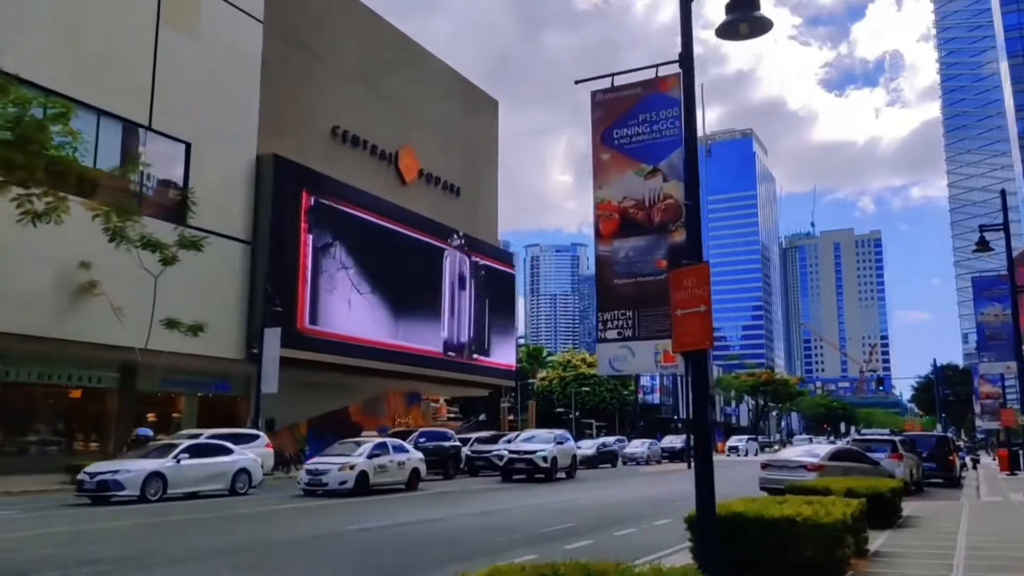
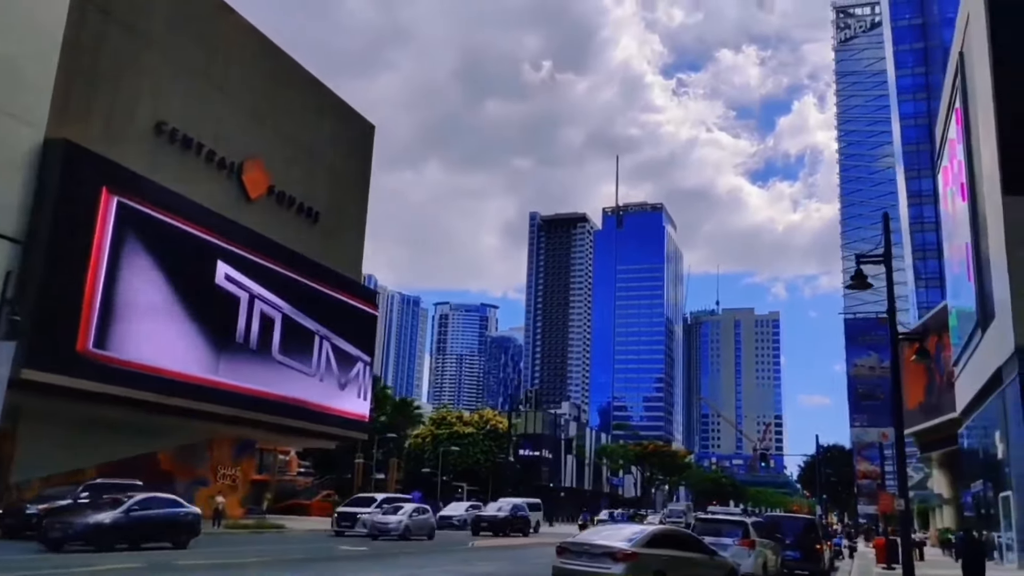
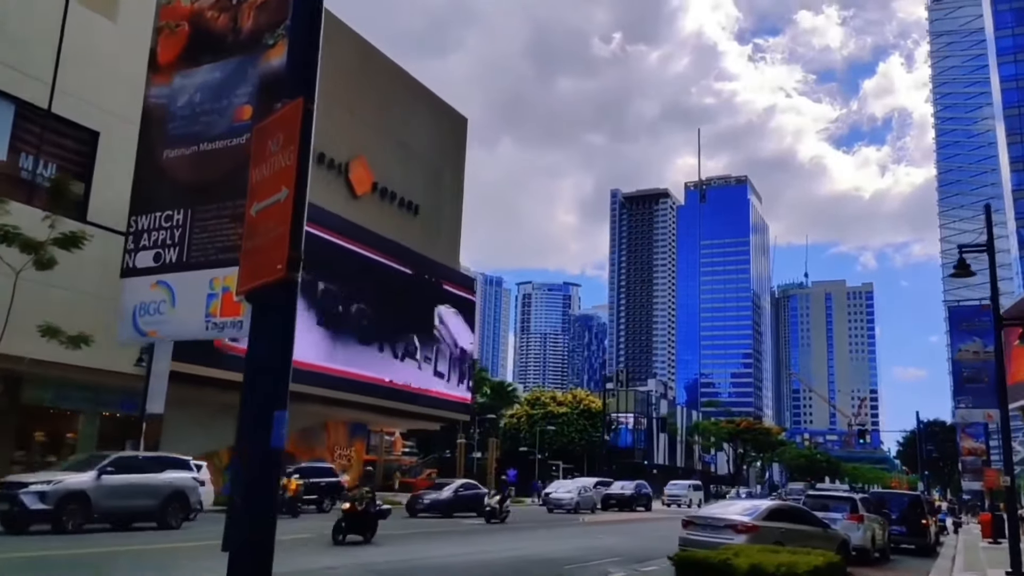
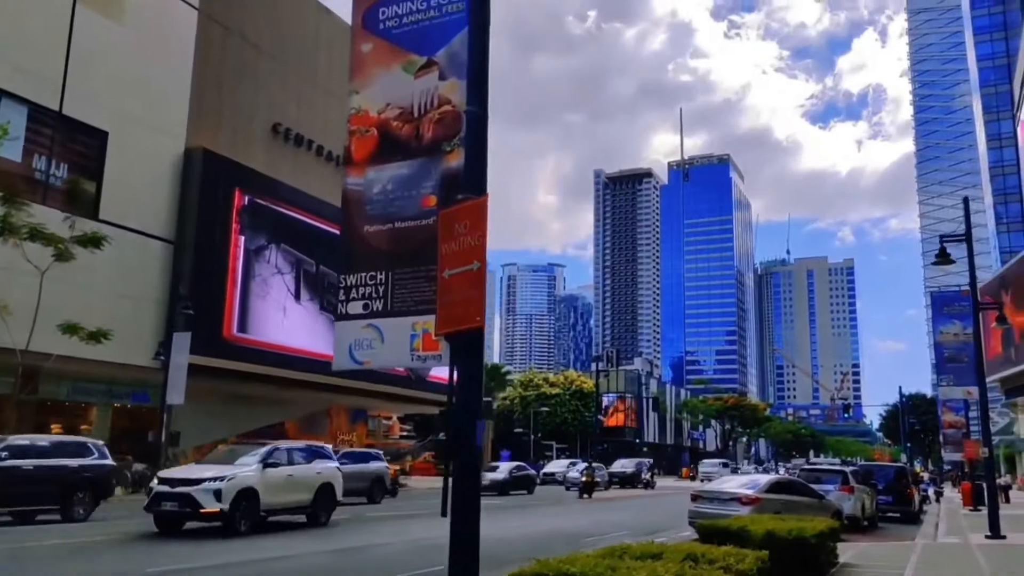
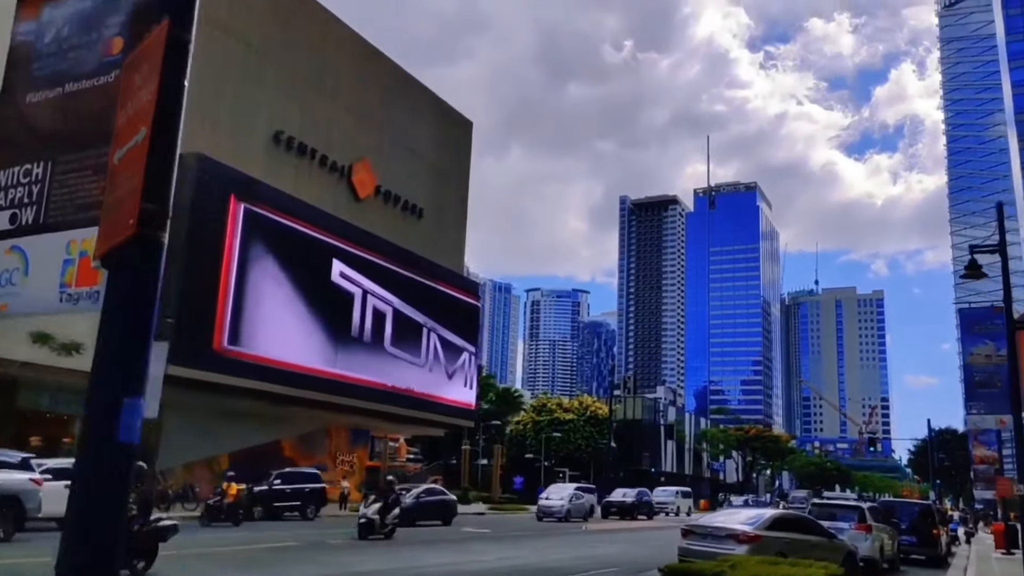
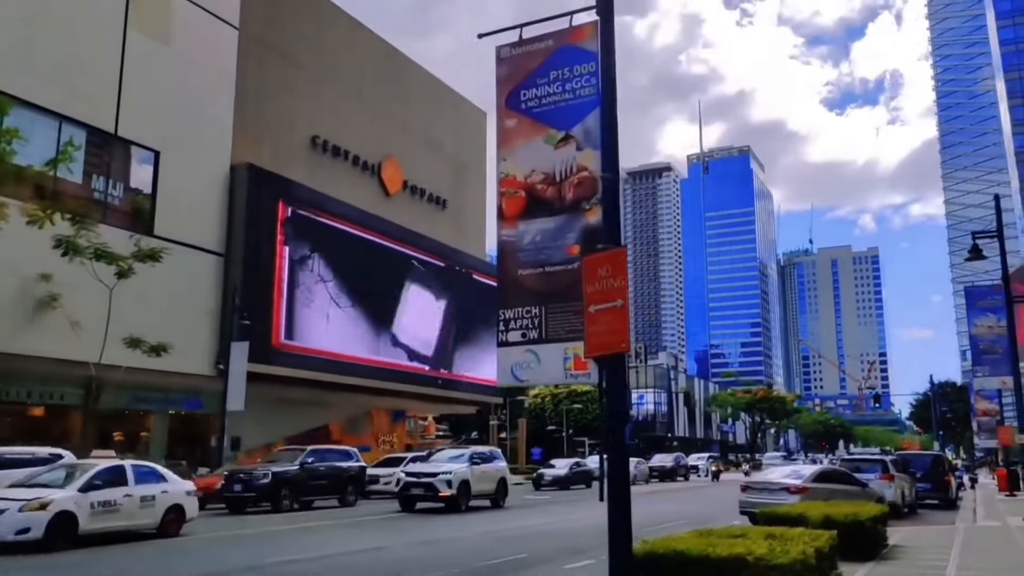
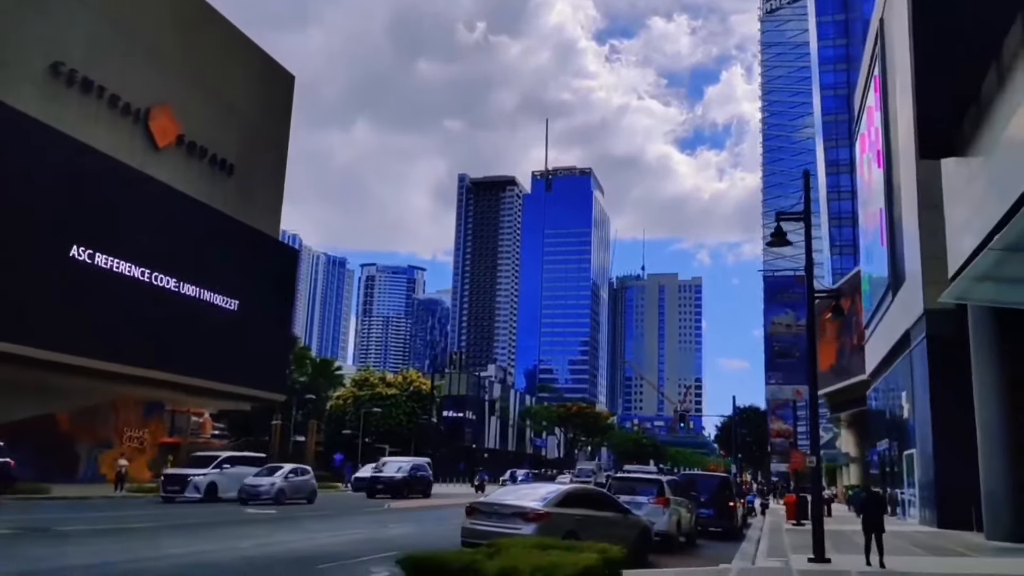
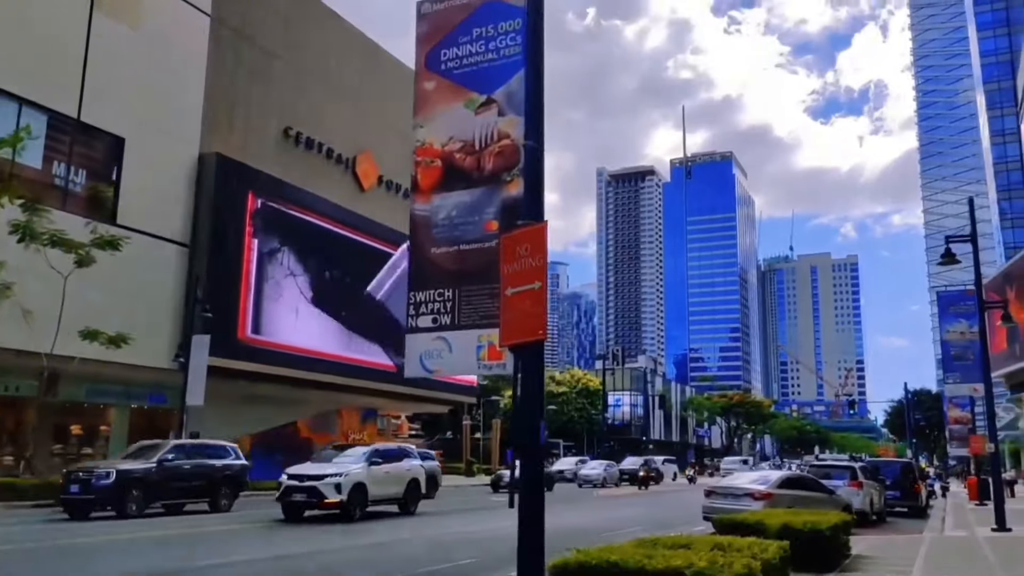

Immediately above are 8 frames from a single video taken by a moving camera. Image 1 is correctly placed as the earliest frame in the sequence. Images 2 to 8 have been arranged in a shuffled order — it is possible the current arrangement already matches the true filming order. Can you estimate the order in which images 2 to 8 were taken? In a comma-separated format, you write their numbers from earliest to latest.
6, 8, 4, 3, 5, 2, 7
